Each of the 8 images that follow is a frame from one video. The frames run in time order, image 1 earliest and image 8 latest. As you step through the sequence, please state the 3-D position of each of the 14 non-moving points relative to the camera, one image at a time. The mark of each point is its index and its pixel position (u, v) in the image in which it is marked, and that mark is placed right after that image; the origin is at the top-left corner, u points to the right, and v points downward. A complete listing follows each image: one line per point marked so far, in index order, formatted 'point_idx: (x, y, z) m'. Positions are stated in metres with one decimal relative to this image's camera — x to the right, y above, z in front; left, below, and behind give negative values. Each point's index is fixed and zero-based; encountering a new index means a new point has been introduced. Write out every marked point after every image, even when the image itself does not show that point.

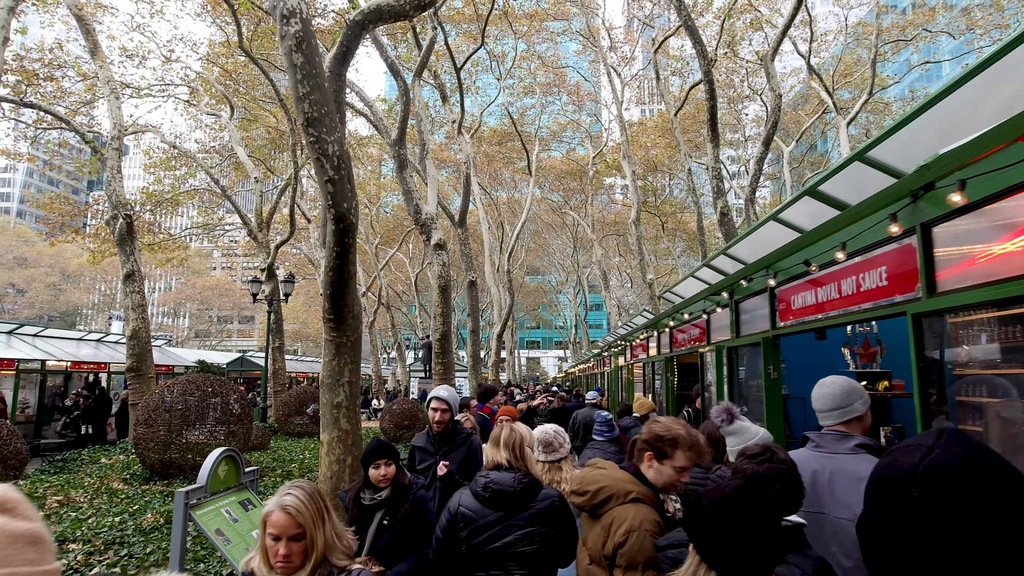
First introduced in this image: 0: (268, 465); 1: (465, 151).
0: (-4.3, -3.1, +10.1) m
1: (-1.6, +4.5, +19.4) m
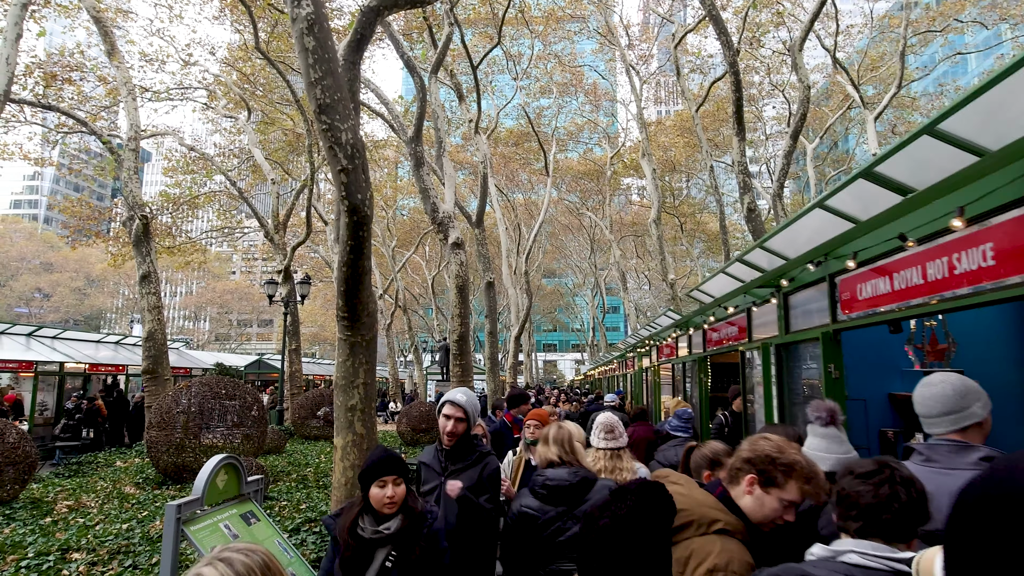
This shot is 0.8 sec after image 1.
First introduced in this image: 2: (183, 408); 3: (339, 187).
0: (-3.9, -3.1, +9.8) m
1: (-1.0, +4.5, +19.1) m
2: (-5.1, -1.8, +9.0) m
3: (-1.5, +0.9, +4.9) m
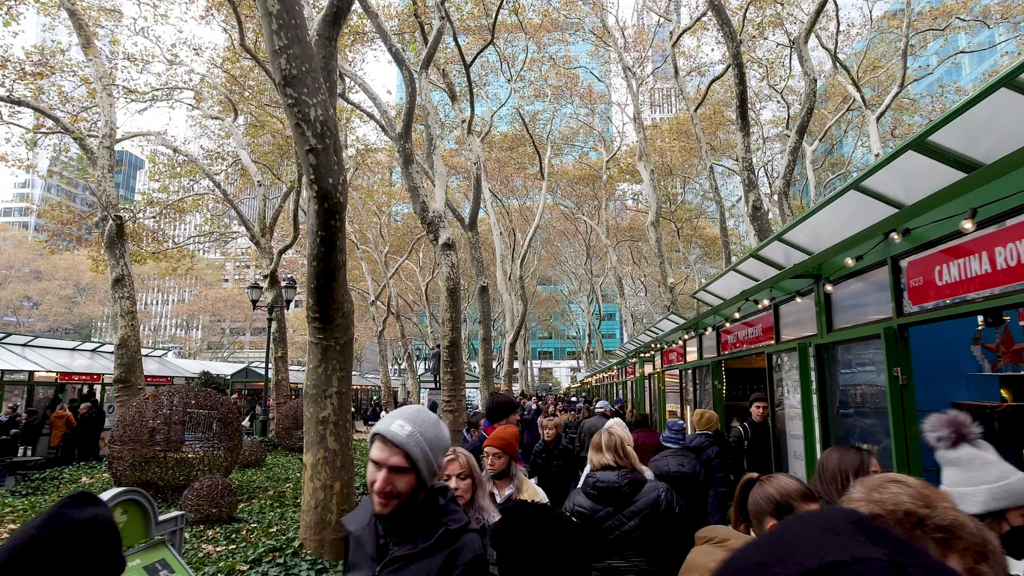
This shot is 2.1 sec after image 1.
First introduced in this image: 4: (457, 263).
0: (-4.0, -3.1, +9.2) m
1: (-1.2, +4.3, +18.6) m
2: (-5.2, -1.9, +8.4) m
3: (-1.5, +0.9, +4.3) m
4: (-1.1, +0.5, +11.4) m
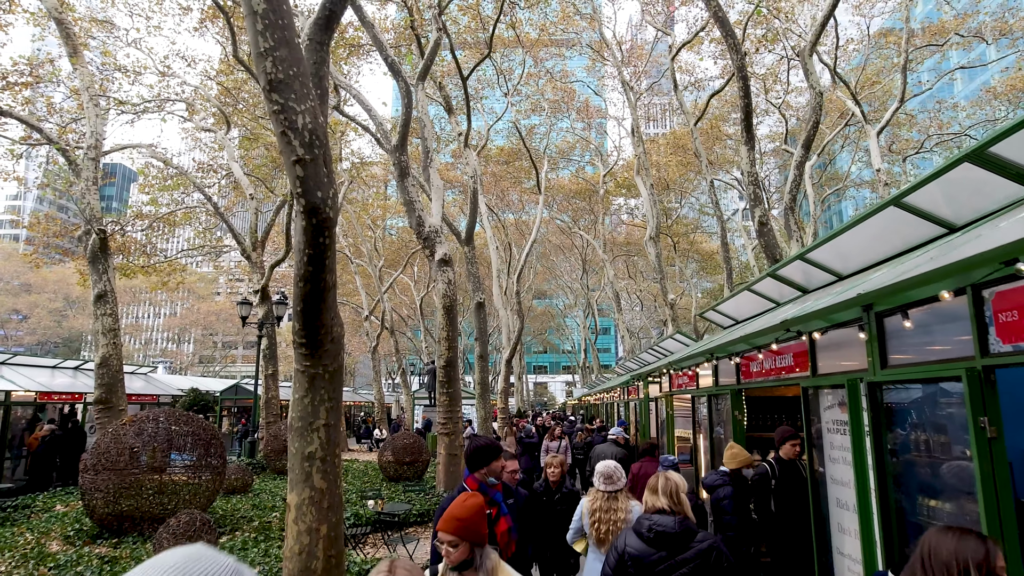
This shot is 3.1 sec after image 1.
0: (-4.0, -3.4, +8.7) m
1: (-1.3, +3.8, +18.3) m
2: (-5.2, -2.1, +7.9) m
3: (-1.5, +0.7, +4.0) m
4: (-1.1, +0.2, +11.0) m
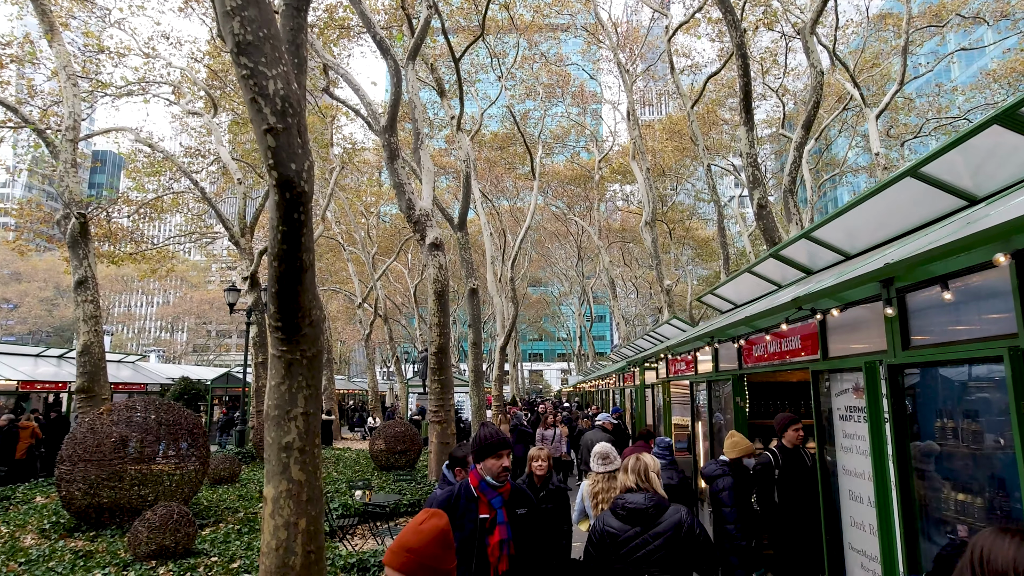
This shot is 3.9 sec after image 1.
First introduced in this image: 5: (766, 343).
0: (-4.1, -3.2, +8.5) m
1: (-1.5, +4.2, +18.0) m
2: (-5.3, -1.9, +7.7) m
3: (-1.6, +0.9, +3.7) m
4: (-1.3, +0.4, +10.8) m
5: (+2.4, -0.5, +5.5) m
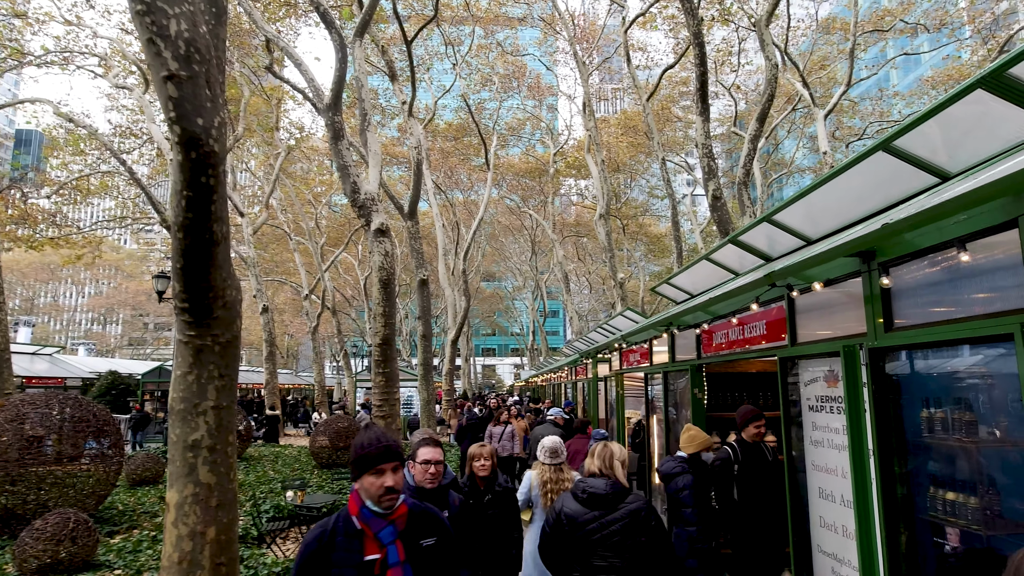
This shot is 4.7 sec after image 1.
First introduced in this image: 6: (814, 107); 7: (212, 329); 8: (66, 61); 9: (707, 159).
0: (-4.9, -2.9, +7.8) m
1: (-2.9, +4.5, +17.4) m
2: (-6.0, -1.7, +6.9) m
3: (-1.9, +1.0, +3.2) m
4: (-2.1, +0.6, +10.3) m
5: (+2.0, -0.4, +5.3) m
6: (+9.6, +5.8, +18.5) m
7: (-1.9, -0.2, +3.6) m
8: (-13.7, +7.0, +17.9) m
9: (+3.4, +2.3, +10.2) m
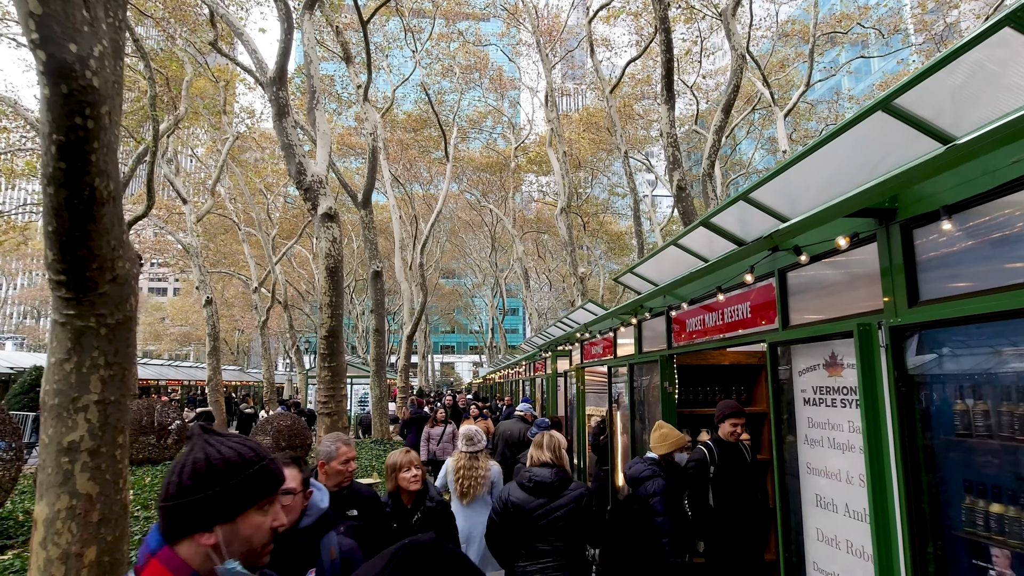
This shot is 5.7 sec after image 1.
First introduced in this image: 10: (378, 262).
0: (-5.4, -2.7, +7.0) m
1: (-4.0, +4.7, +16.7) m
2: (-6.5, -1.5, +6.0) m
3: (-2.1, +1.2, +2.5) m
4: (-2.8, +0.8, +9.6) m
5: (+1.6, -0.3, +4.9) m
6: (+8.4, +5.8, +18.6) m
7: (-2.1, -0.1, +3.0) m
8: (-14.9, +7.4, +16.4) m
9: (+2.7, +2.4, +9.9) m
10: (-3.8, +0.8, +16.6) m
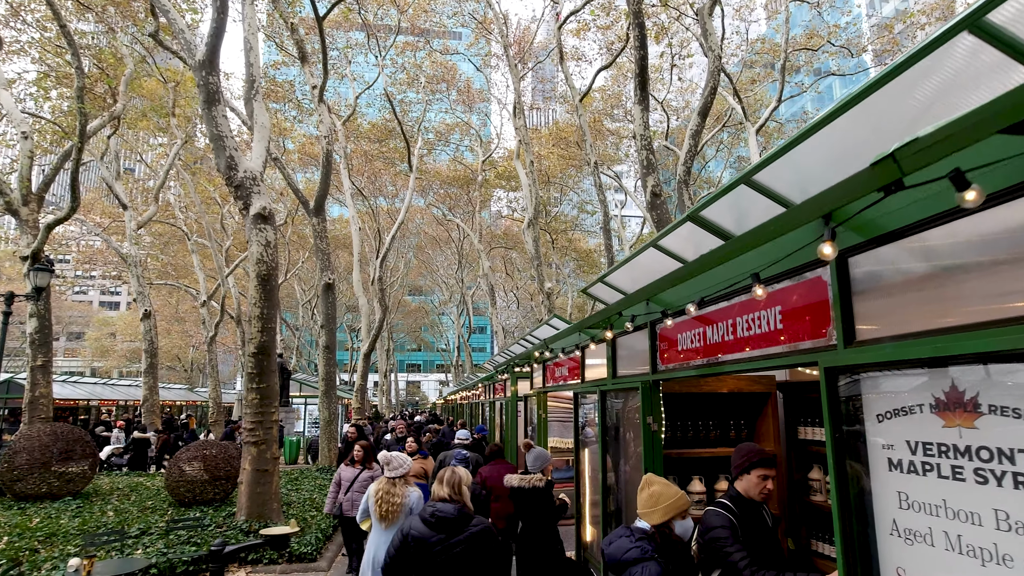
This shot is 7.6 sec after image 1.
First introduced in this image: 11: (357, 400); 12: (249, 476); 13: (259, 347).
0: (-6.0, -2.8, +5.6) m
1: (-5.0, +4.3, +15.6) m
2: (-6.9, -1.4, +4.6) m
3: (-2.3, +1.2, +1.5) m
4: (-3.5, +0.7, +8.5) m
5: (+1.2, -0.4, +4.1) m
6: (+7.3, +5.2, +18.2) m
7: (-2.4, -0.1, +1.9) m
8: (-15.8, +7.2, +14.9) m
9: (+2.1, +2.1, +9.1) m
10: (-4.8, +0.4, +15.5) m
11: (-5.2, -3.8, +19.5) m
12: (-3.6, -2.6, +8.0) m
13: (-3.6, -0.8, +8.3) m
